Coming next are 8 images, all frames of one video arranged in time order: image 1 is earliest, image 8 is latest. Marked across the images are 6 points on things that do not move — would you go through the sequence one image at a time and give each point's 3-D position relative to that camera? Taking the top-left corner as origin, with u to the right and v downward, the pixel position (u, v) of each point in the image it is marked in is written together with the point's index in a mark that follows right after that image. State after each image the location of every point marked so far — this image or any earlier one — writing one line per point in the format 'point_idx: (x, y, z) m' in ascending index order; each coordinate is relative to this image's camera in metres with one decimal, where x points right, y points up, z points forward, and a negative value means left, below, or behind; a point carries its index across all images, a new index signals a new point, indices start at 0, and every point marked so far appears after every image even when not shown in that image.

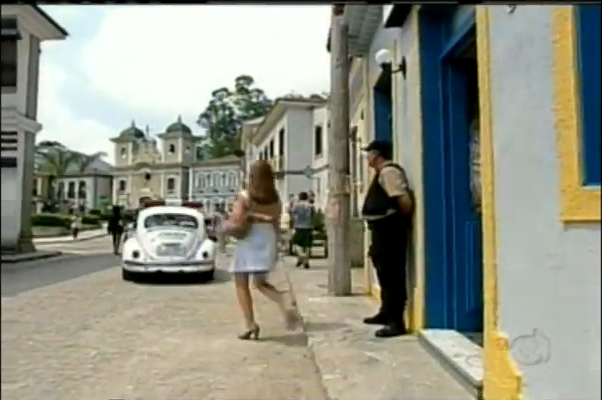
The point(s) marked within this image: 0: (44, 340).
0: (-2.2, -1.2, +6.6) m
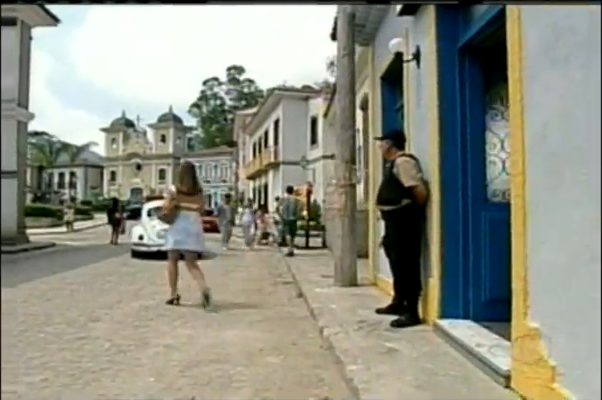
0: (-2.0, -1.1, +6.5) m
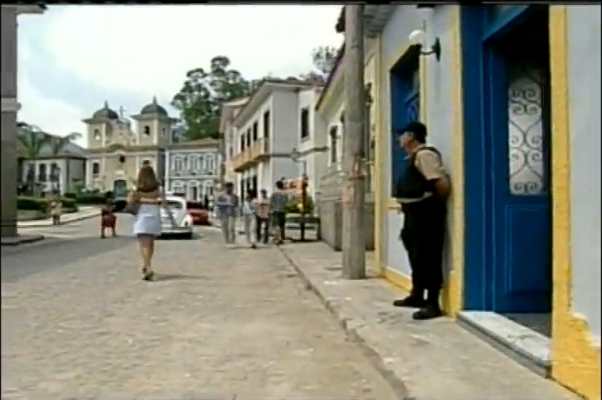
0: (-1.9, -1.1, +6.4) m
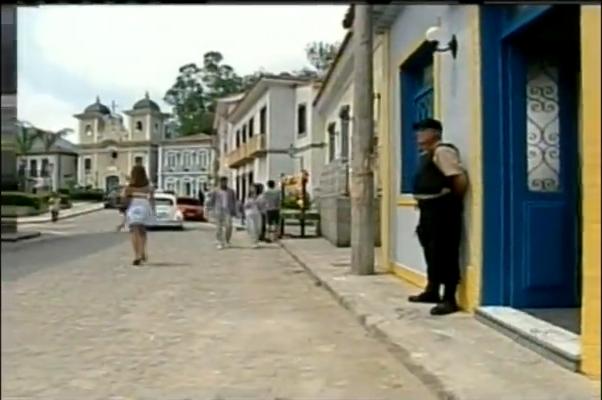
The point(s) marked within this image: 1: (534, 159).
0: (-1.7, -1.0, +6.4) m
1: (+1.9, +0.3, +6.2) m
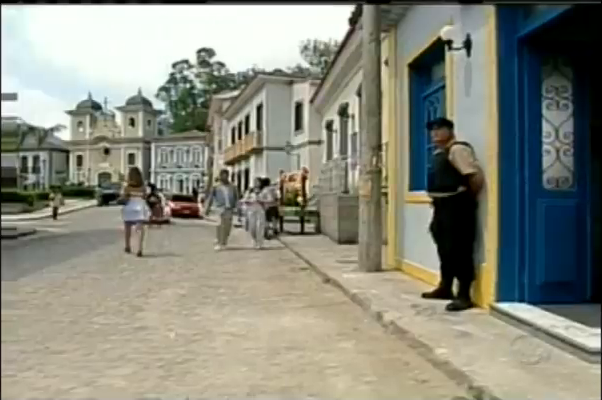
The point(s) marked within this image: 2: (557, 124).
0: (-1.6, -1.0, +6.4) m
1: (+2.0, +0.3, +6.3) m
2: (+2.0, +0.6, +6.3) m
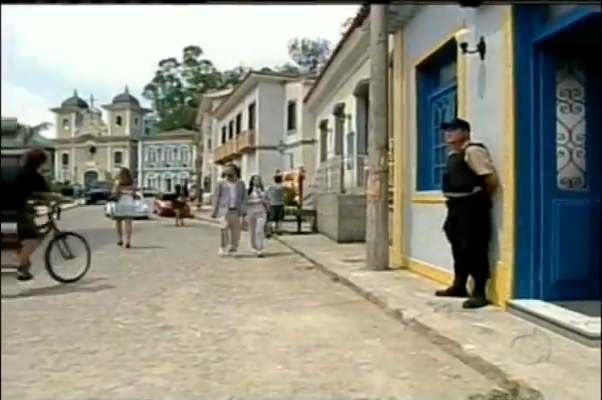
0: (-1.4, -1.0, +6.5) m
1: (+2.2, +0.3, +6.5) m
2: (+2.2, +0.6, +6.5) m
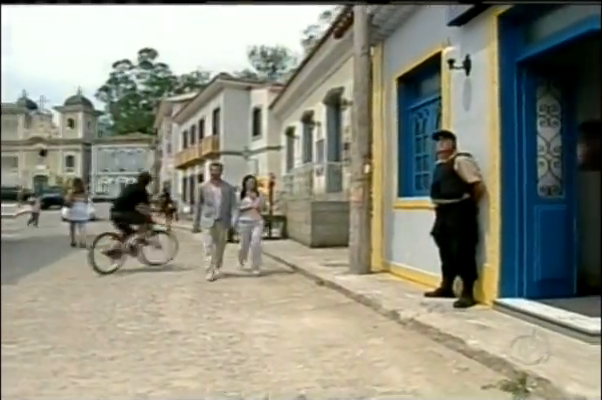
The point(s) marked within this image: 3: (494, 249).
0: (-1.4, -1.1, +6.6) m
1: (+2.2, +0.3, +7.0) m
2: (+2.2, +0.6, +7.0) m
3: (+1.7, -0.4, +7.0) m
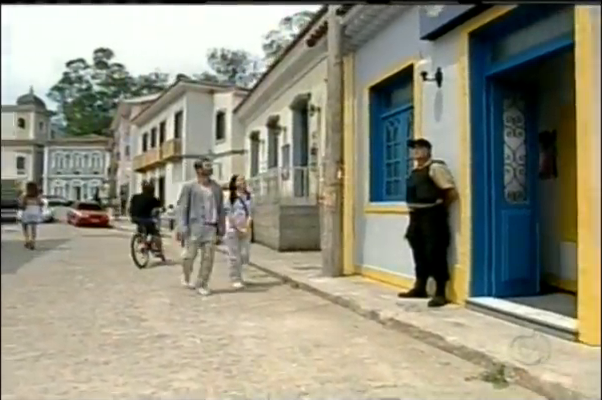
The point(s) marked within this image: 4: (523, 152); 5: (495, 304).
0: (-1.5, -1.2, +6.9) m
1: (+2.0, +0.3, +7.5) m
2: (+2.1, +0.5, +7.5) m
3: (+1.6, -0.5, +7.4) m
4: (+2.2, +0.5, +7.5) m
5: (+1.8, -1.0, +7.1) m
